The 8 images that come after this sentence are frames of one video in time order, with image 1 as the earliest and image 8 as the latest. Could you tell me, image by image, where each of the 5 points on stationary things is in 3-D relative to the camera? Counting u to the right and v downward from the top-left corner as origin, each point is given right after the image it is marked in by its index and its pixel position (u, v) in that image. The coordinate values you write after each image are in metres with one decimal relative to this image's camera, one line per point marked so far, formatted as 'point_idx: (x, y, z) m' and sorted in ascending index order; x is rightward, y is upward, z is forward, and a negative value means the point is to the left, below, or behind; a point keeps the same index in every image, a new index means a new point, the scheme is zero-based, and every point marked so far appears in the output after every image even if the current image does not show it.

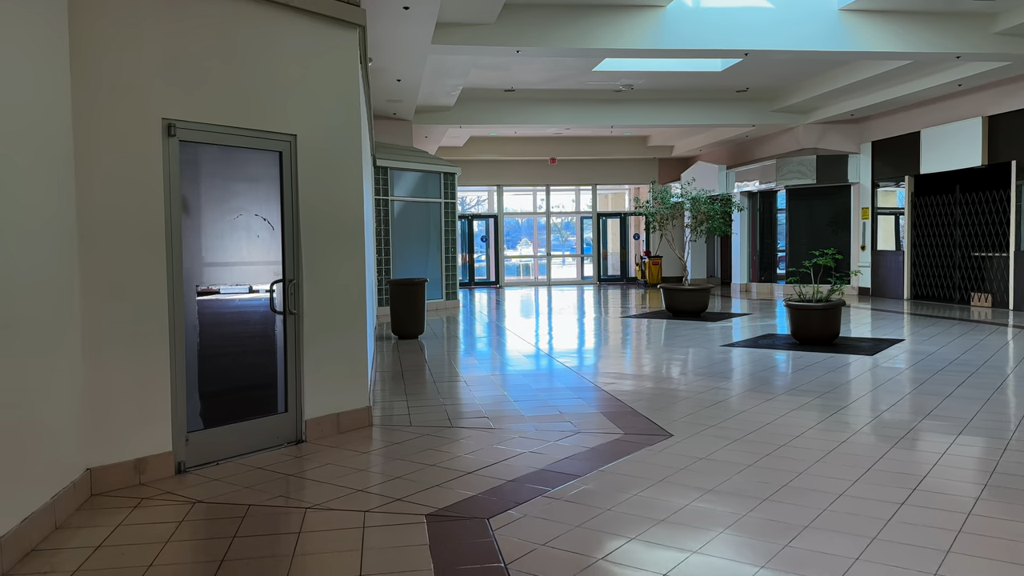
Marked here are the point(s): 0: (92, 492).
0: (-2.0, -1.0, +3.6) m
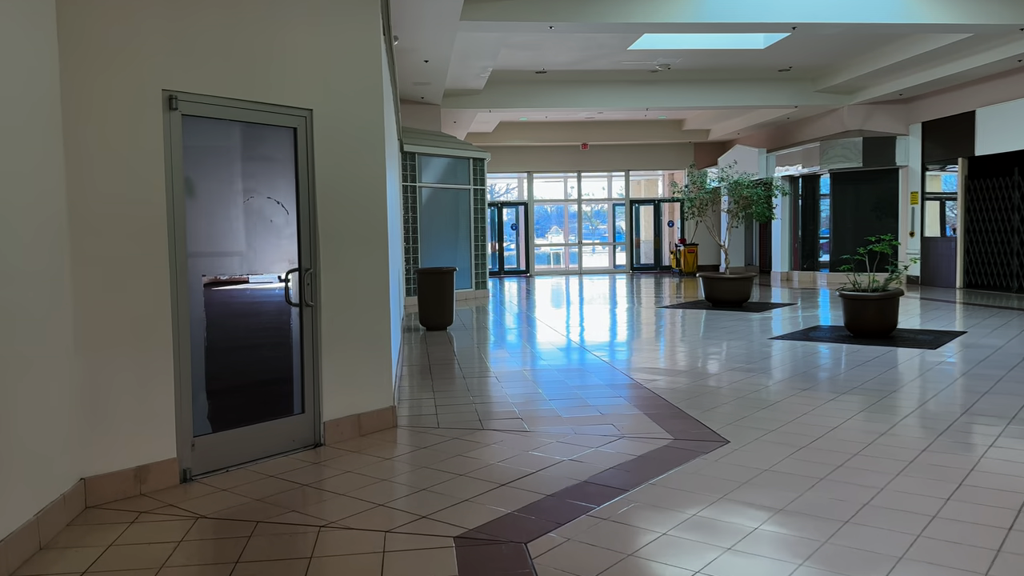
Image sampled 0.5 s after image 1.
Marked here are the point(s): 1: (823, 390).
0: (-1.8, -0.9, +3.2) m
1: (+2.4, -0.7, +6.0) m
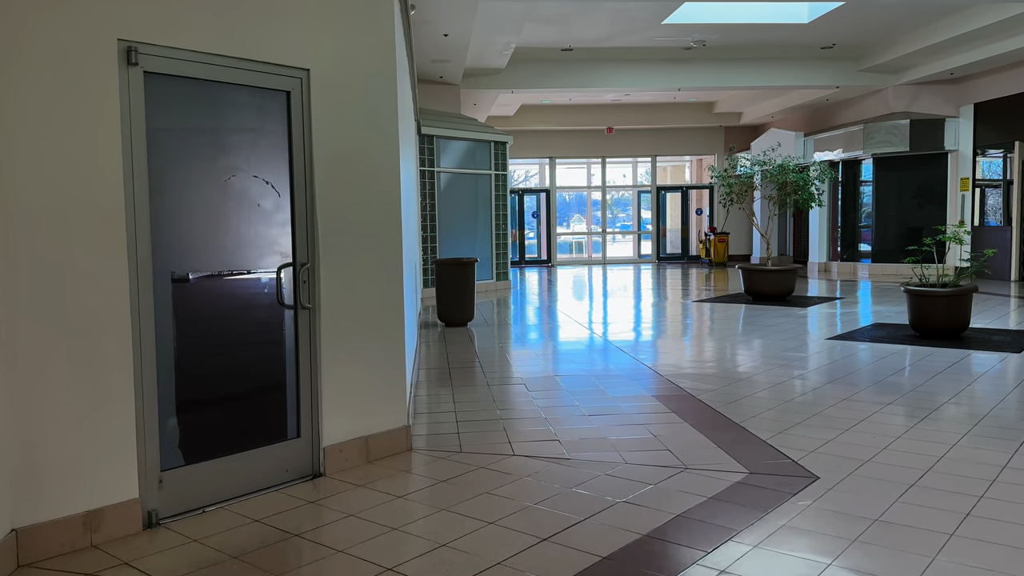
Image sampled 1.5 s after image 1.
0: (-1.6, -0.9, +2.6) m
1: (+2.6, -0.7, +5.2) m
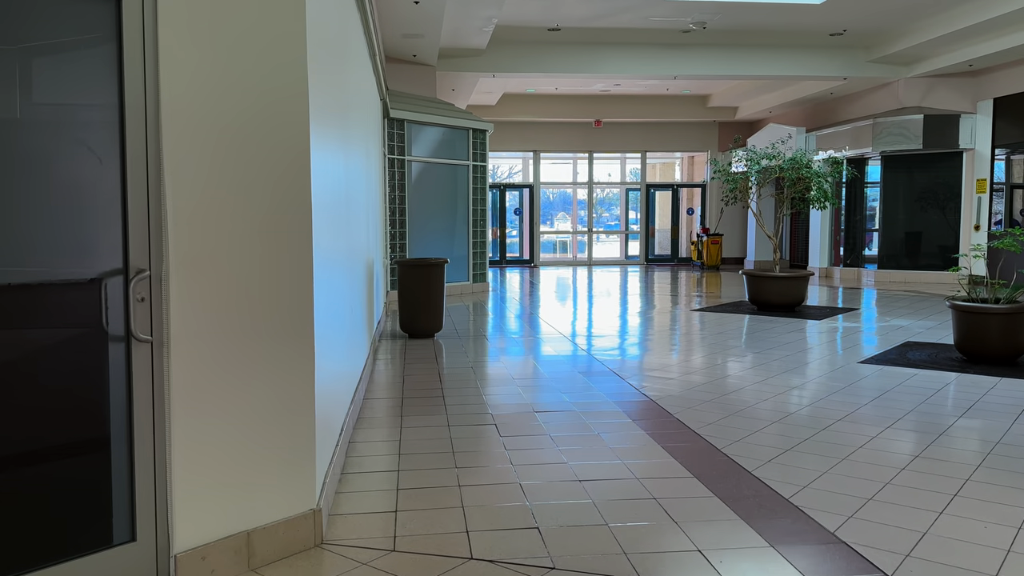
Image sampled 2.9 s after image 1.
0: (-1.8, -1.0, +1.3) m
1: (+2.4, -0.8, +4.1) m
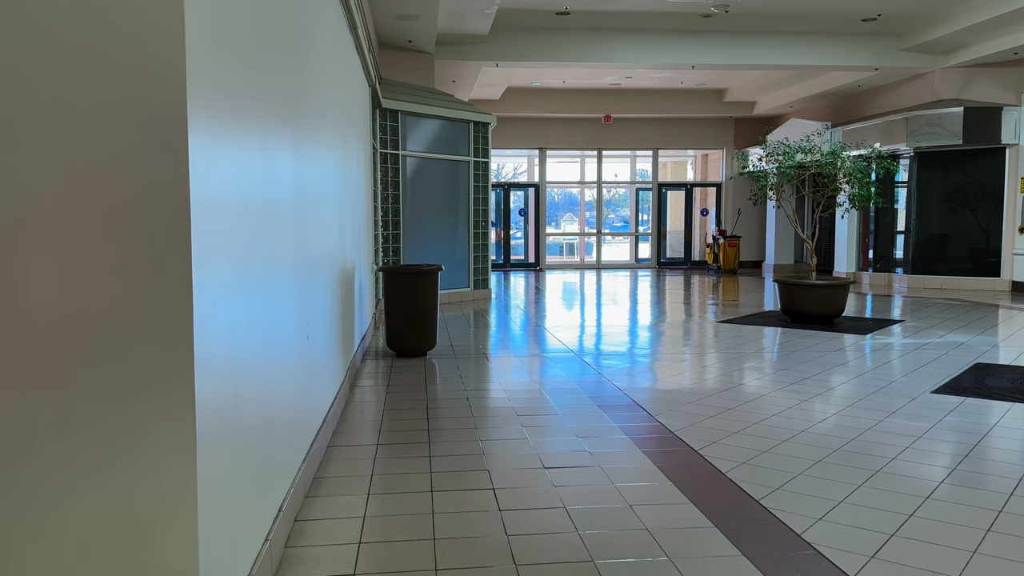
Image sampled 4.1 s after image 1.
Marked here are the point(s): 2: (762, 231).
0: (-1.8, -1.0, +0.4) m
1: (+2.5, -0.9, +3.1) m
2: (+6.0, +1.3, +18.3) m
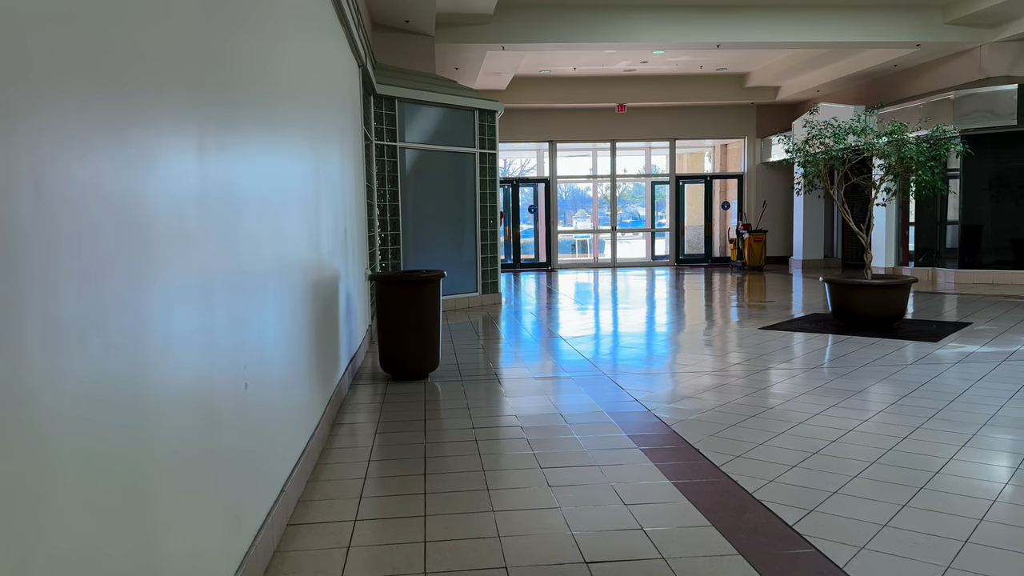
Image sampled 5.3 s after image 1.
0: (-1.7, -1.2, -0.6) m
1: (+2.5, -0.9, +2.1) m
2: (+6.2, +1.4, +17.2) m
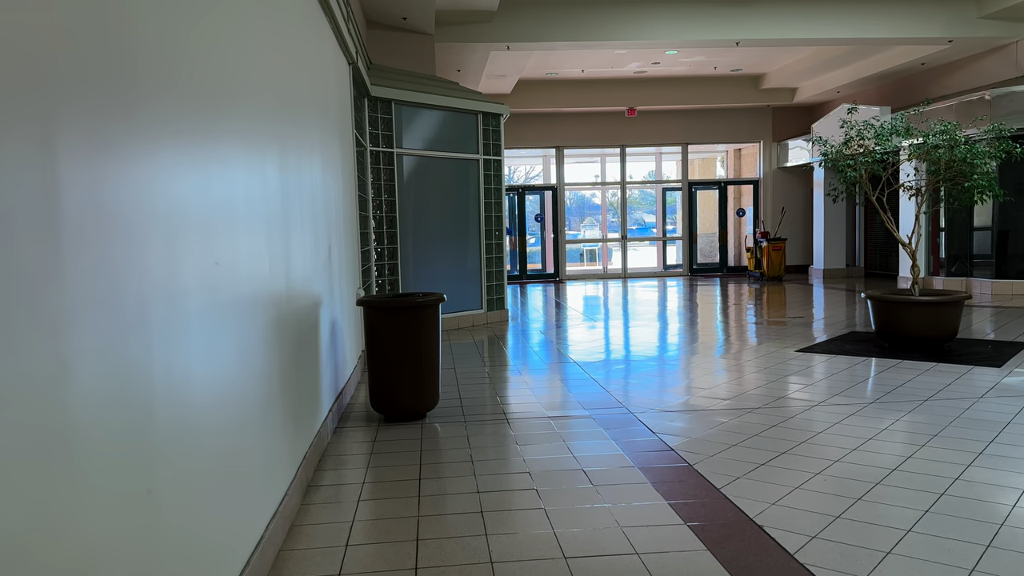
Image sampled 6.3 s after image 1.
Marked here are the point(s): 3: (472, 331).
0: (-1.7, -1.3, -1.3) m
1: (+2.6, -1.1, +1.4) m
2: (+6.3, +1.2, +16.5) m
3: (-0.5, -0.5, +9.5) m
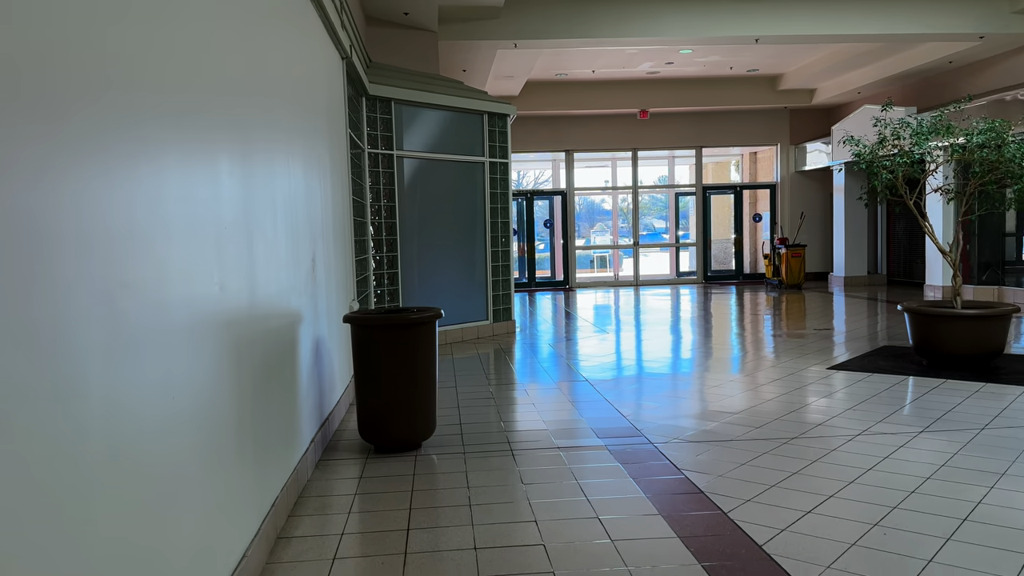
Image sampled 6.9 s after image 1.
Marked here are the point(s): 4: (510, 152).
0: (-1.7, -1.3, -1.7) m
1: (+2.6, -1.1, +0.9) m
2: (+6.5, +1.0, +16.0) m
3: (-0.4, -0.6, +9.0) m
4: (0.0, +1.7, +9.5) m
